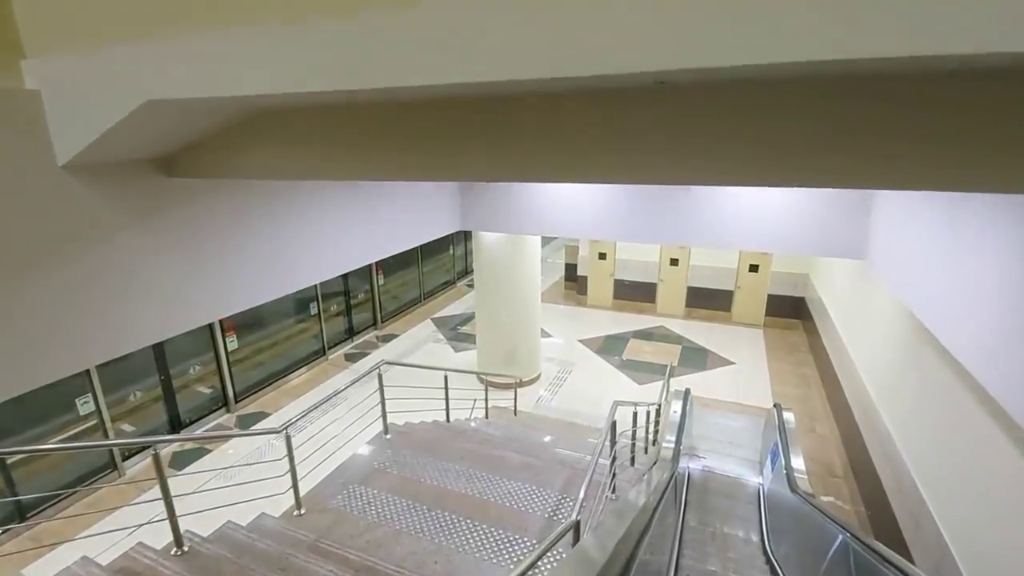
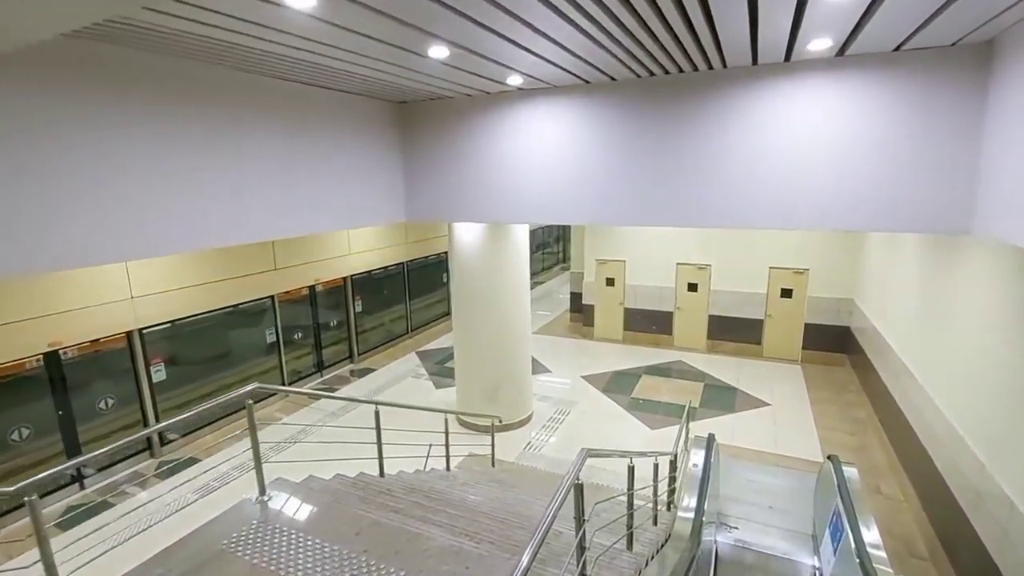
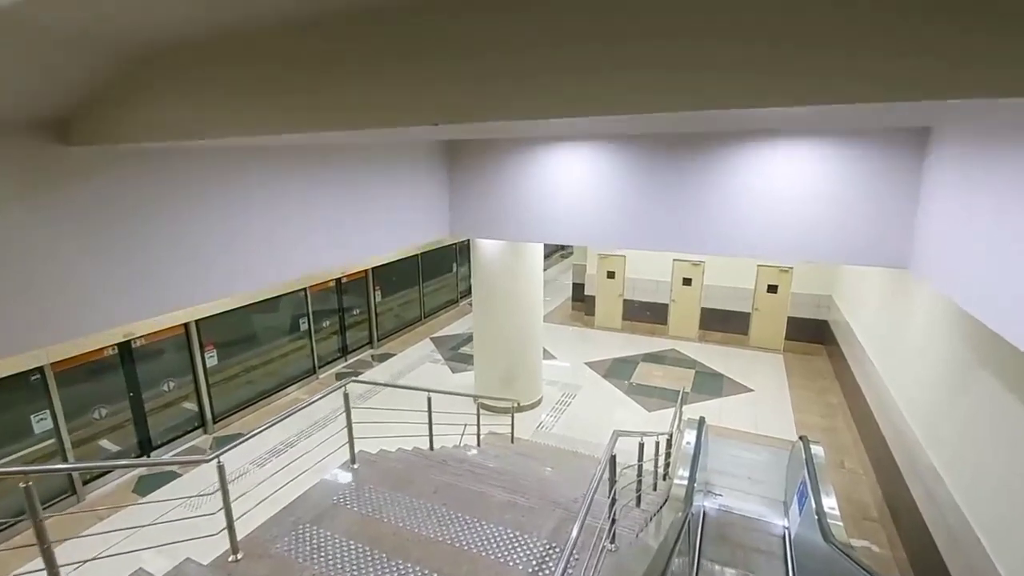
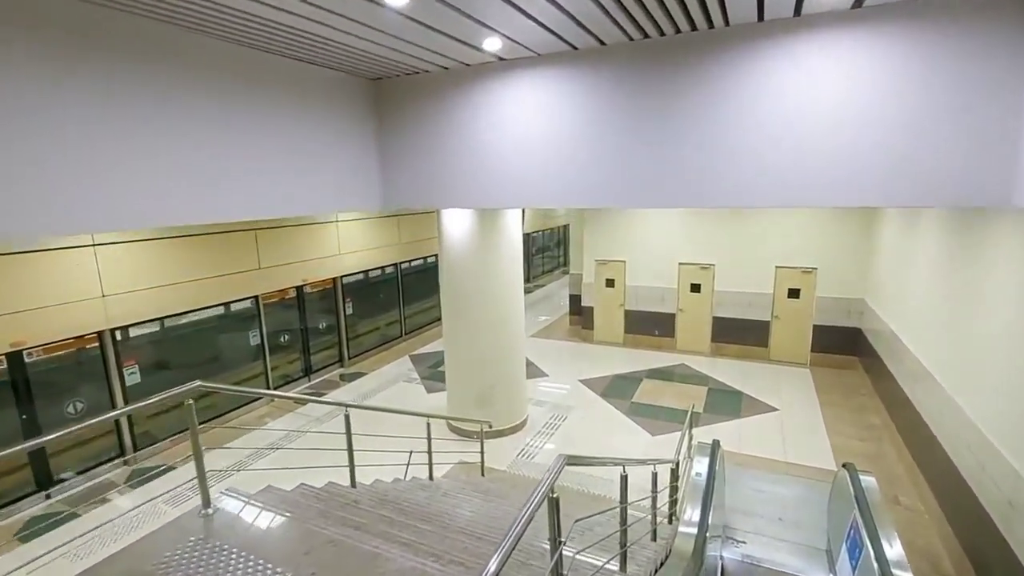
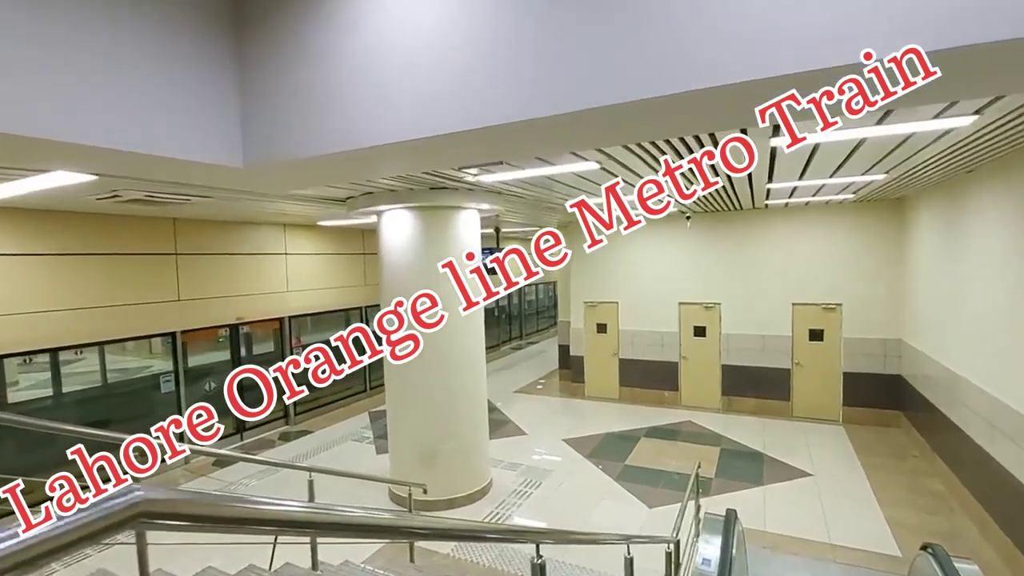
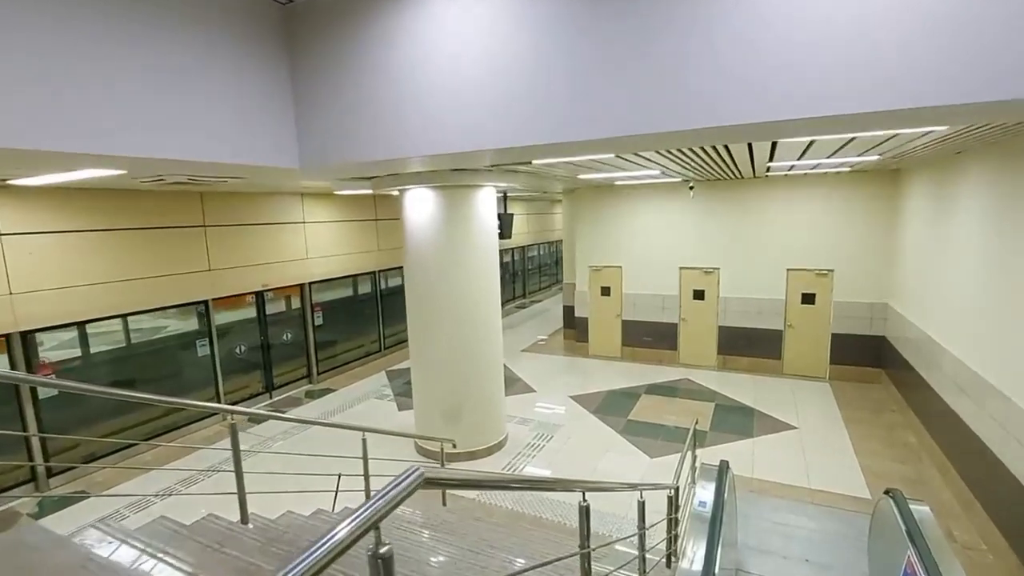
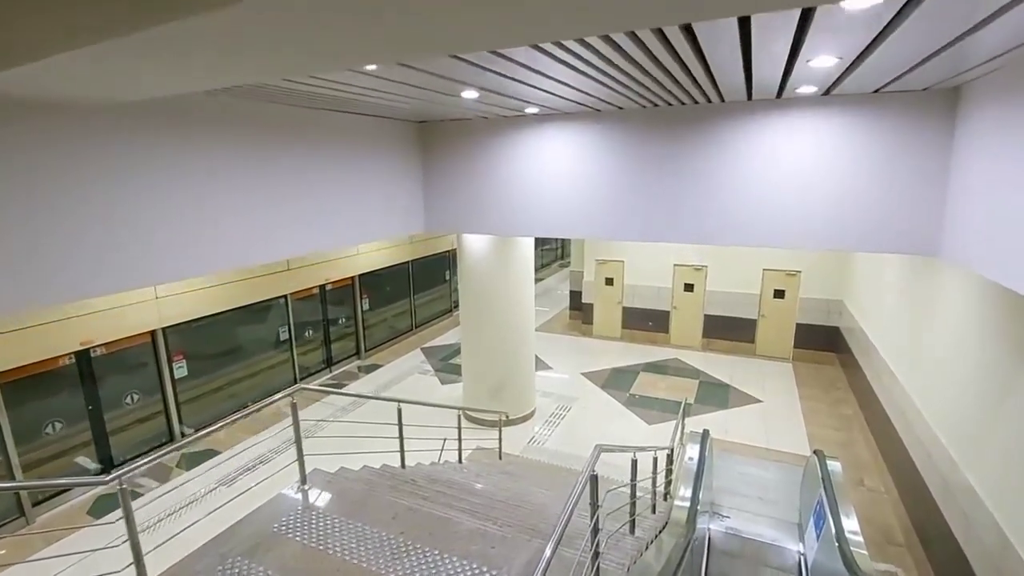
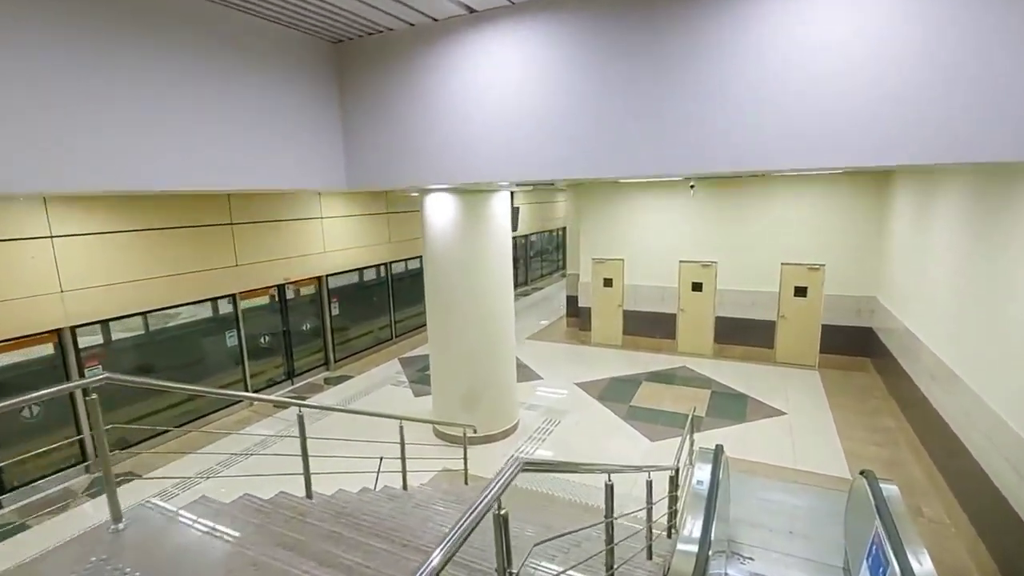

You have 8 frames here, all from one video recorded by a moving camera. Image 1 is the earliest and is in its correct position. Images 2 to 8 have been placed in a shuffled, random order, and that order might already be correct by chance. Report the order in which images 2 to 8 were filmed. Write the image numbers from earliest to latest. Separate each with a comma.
3, 7, 2, 4, 8, 6, 5
